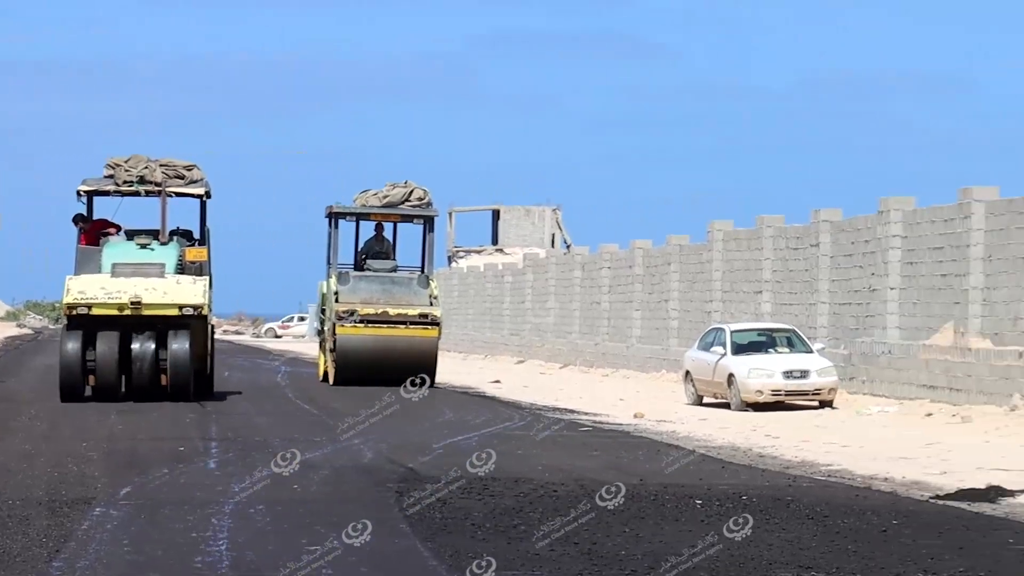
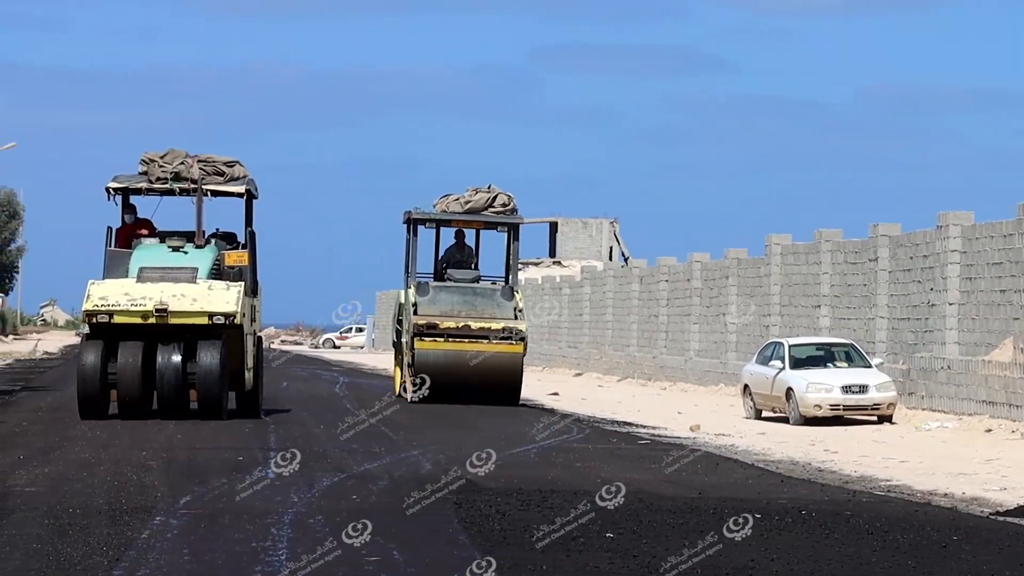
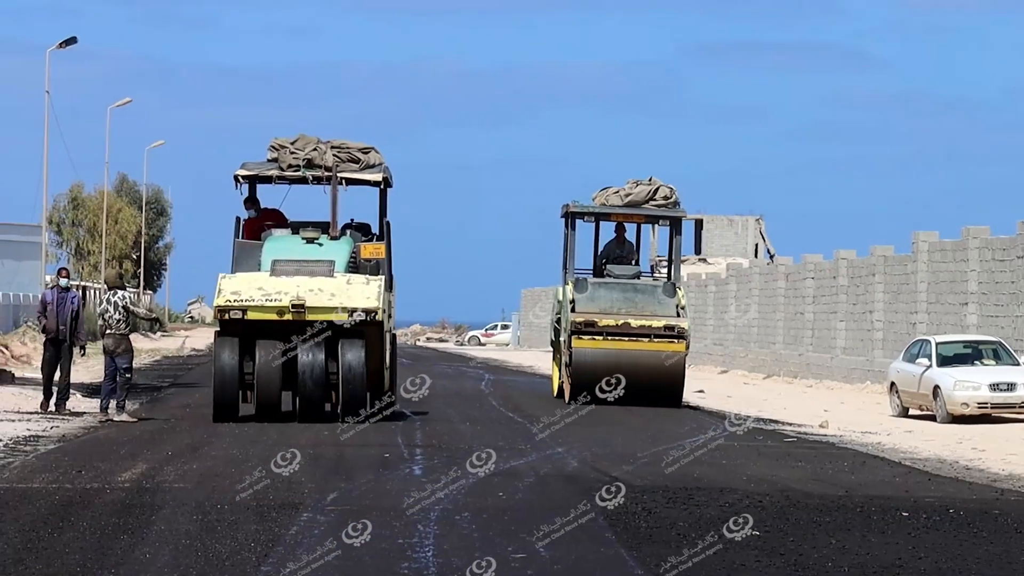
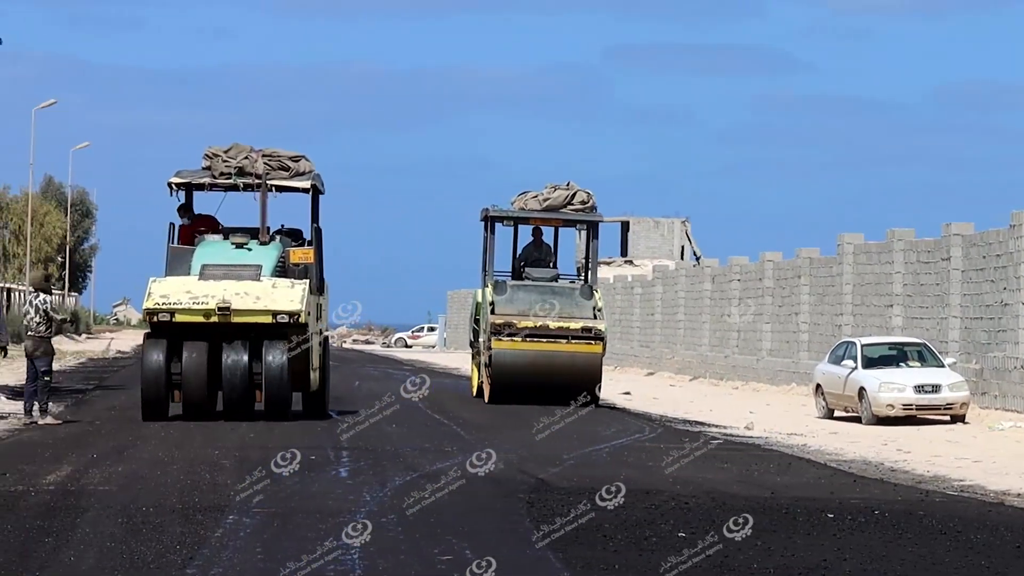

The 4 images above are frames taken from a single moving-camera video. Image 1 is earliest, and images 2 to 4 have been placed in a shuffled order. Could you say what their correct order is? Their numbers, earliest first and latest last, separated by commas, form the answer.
2, 4, 3
